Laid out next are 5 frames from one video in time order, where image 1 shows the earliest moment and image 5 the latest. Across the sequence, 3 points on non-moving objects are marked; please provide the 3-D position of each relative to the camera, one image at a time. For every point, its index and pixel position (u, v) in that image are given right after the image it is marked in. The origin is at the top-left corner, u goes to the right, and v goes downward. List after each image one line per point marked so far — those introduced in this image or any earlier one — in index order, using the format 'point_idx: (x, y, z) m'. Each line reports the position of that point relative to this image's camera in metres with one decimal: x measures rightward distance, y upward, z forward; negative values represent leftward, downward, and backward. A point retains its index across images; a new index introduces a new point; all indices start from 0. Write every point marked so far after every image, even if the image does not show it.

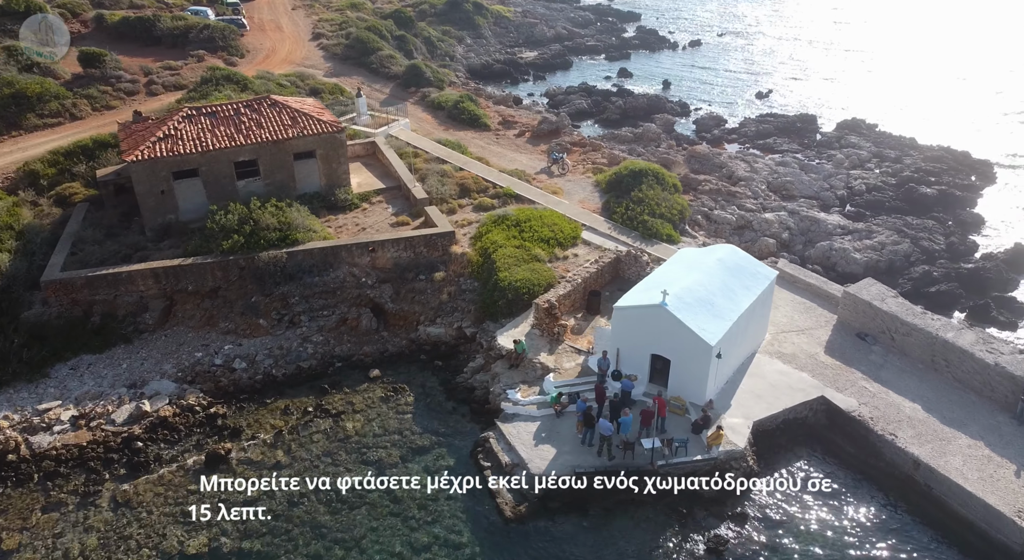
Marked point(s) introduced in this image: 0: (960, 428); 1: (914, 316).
0: (+11.6, -3.8, +16.7) m
1: (+11.8, -1.1, +19.3) m
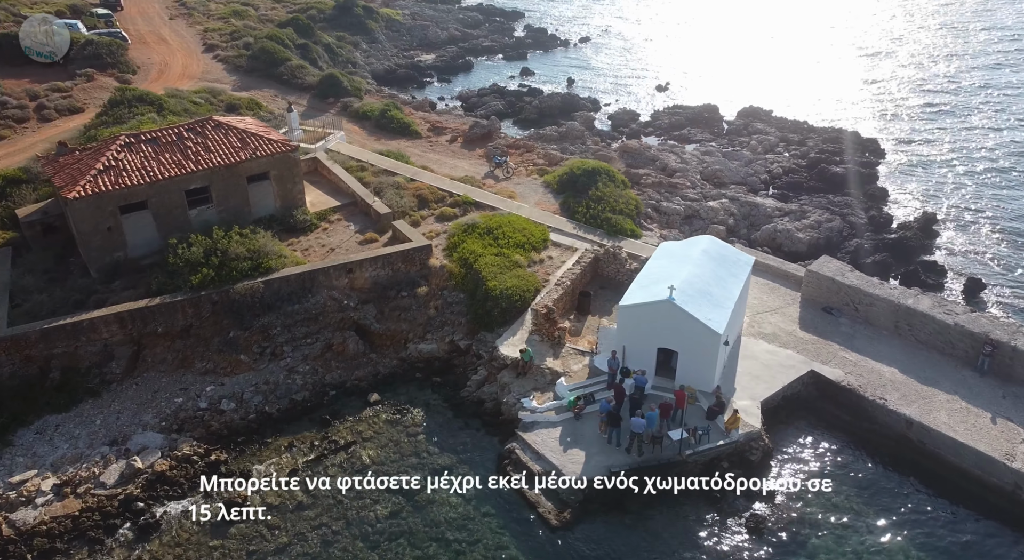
0: (+12.0, -3.0, +18.5) m
1: (+11.5, -0.3, +21.1) m
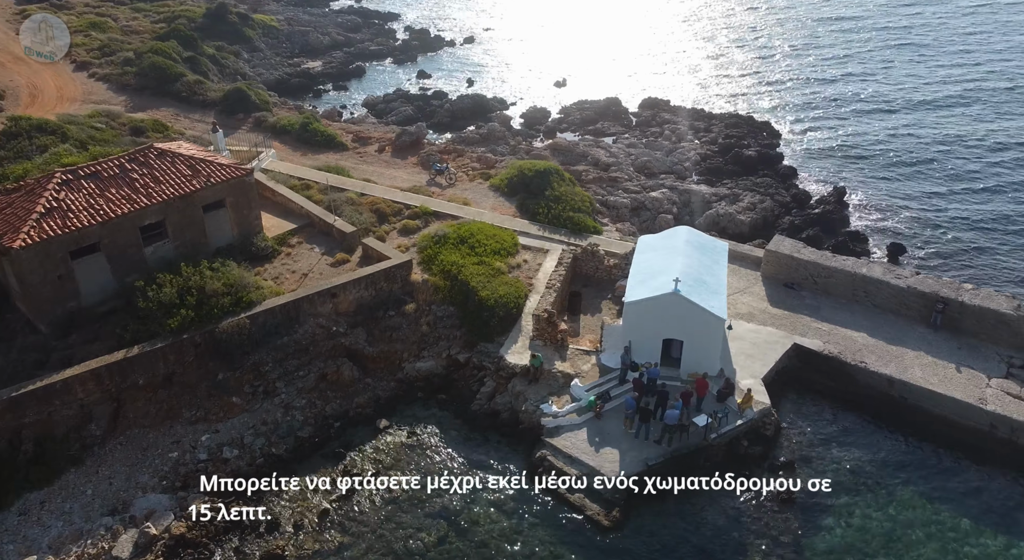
0: (+12.0, -2.0, +20.6) m
1: (+10.8, +0.6, +23.0) m
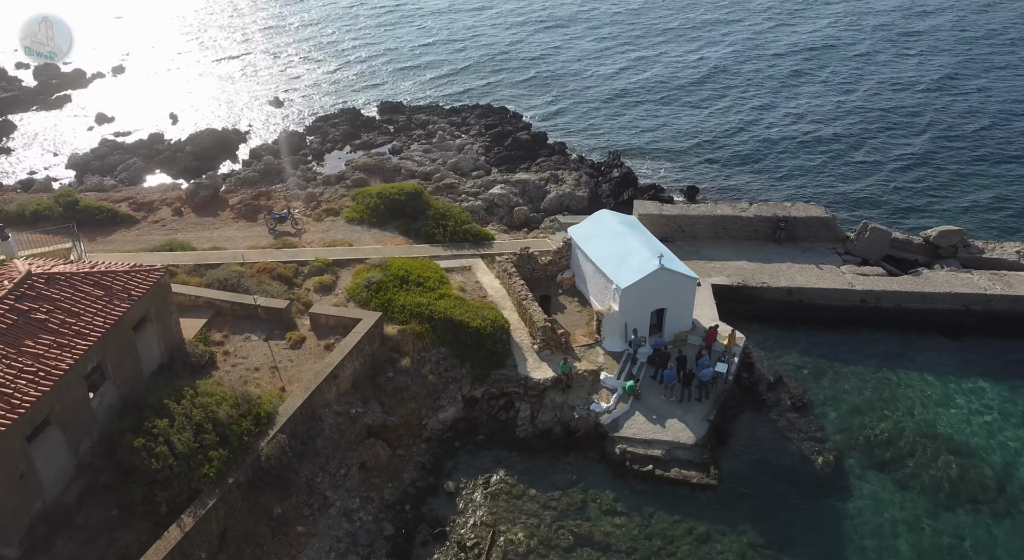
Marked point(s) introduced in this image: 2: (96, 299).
0: (+10.0, +0.7, +26.1) m
1: (+7.2, +2.7, +27.6) m
2: (-9.3, -0.4, +15.2) m
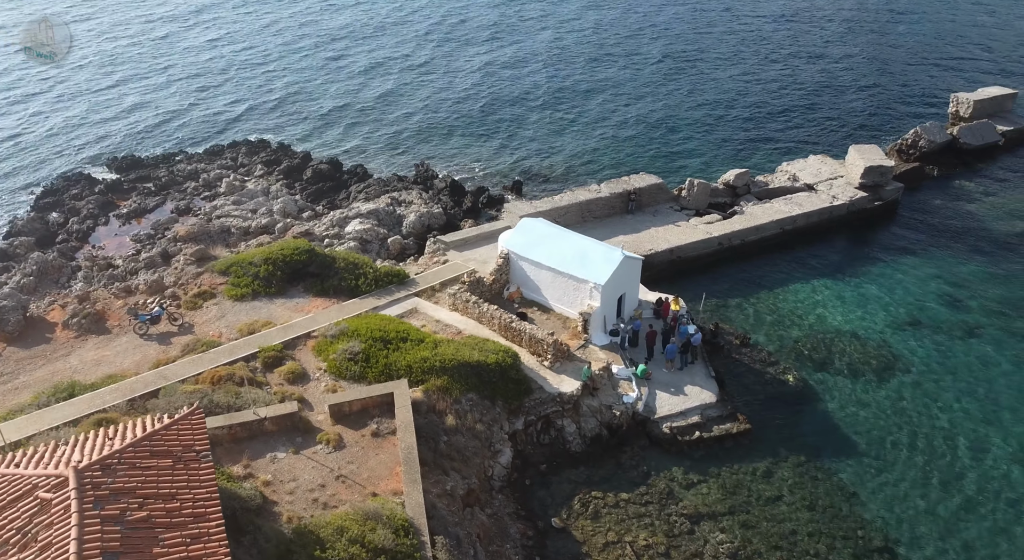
0: (+5.9, +2.1, +29.7) m
1: (+2.3, +3.3, +29.7) m
2: (-5.9, -3.3, +11.8) m
